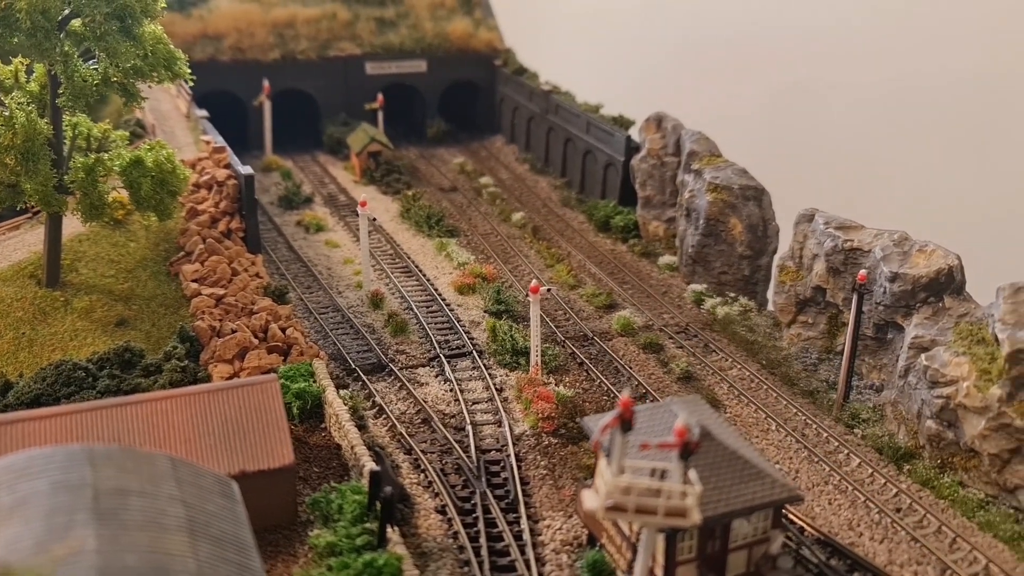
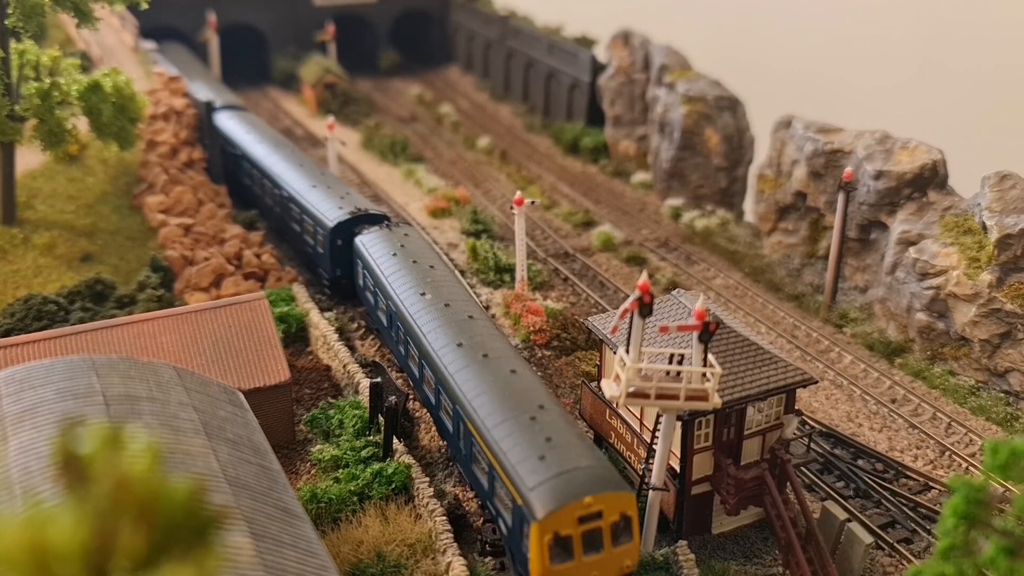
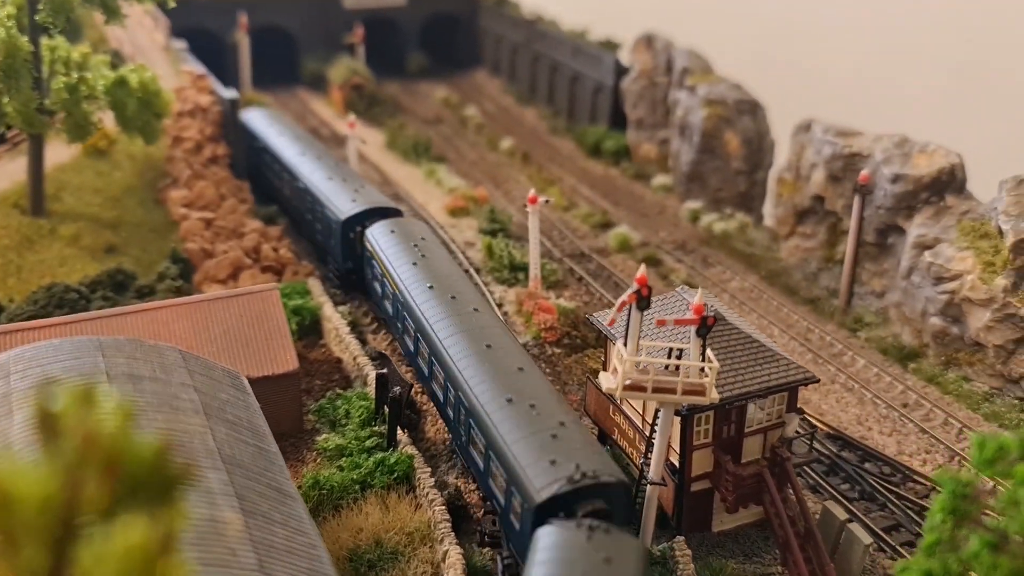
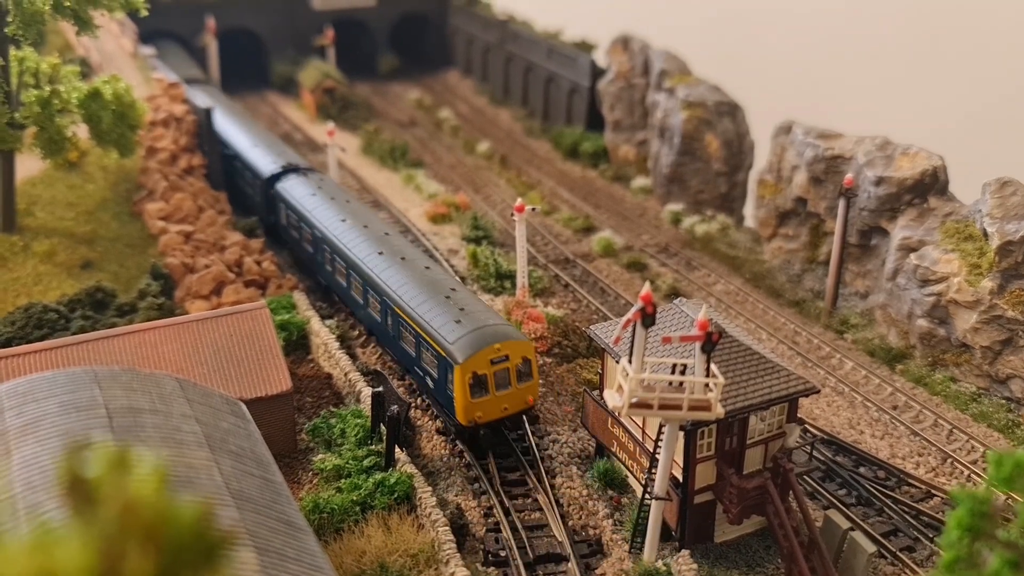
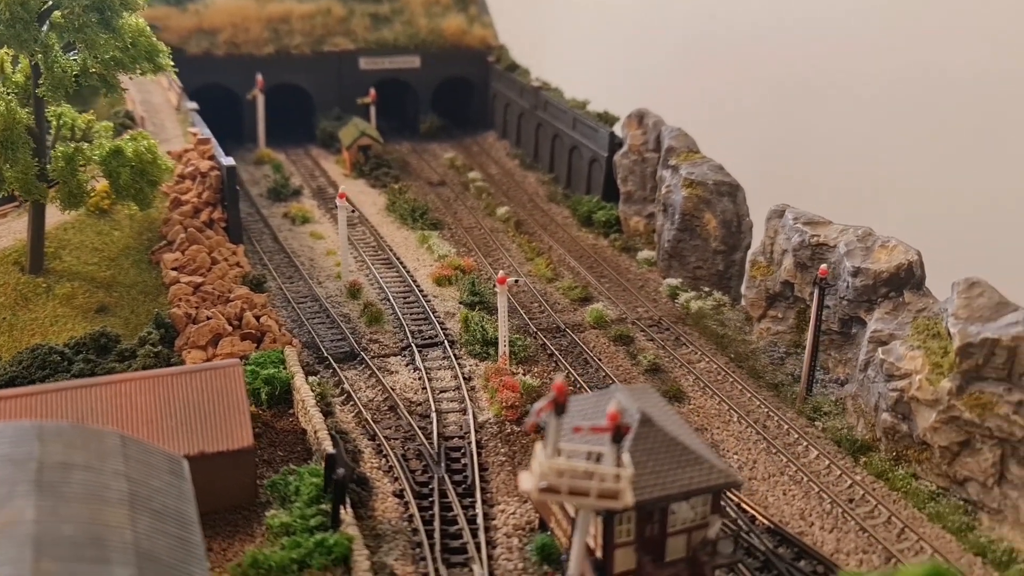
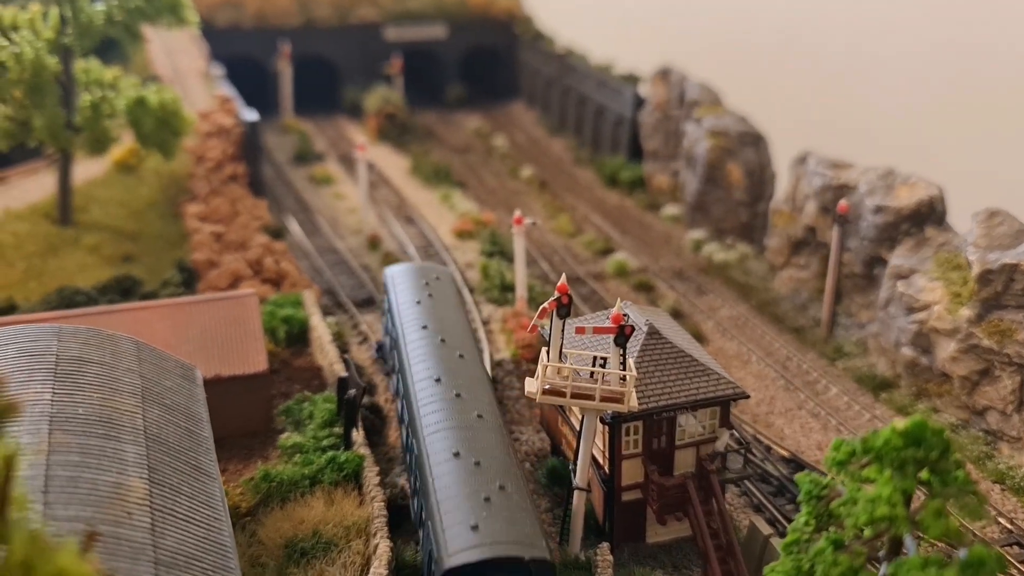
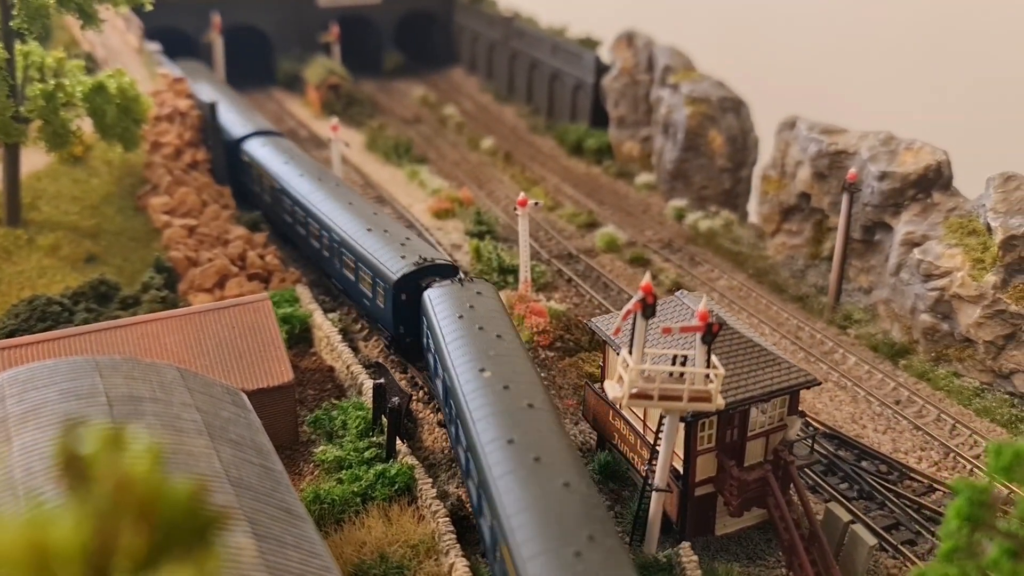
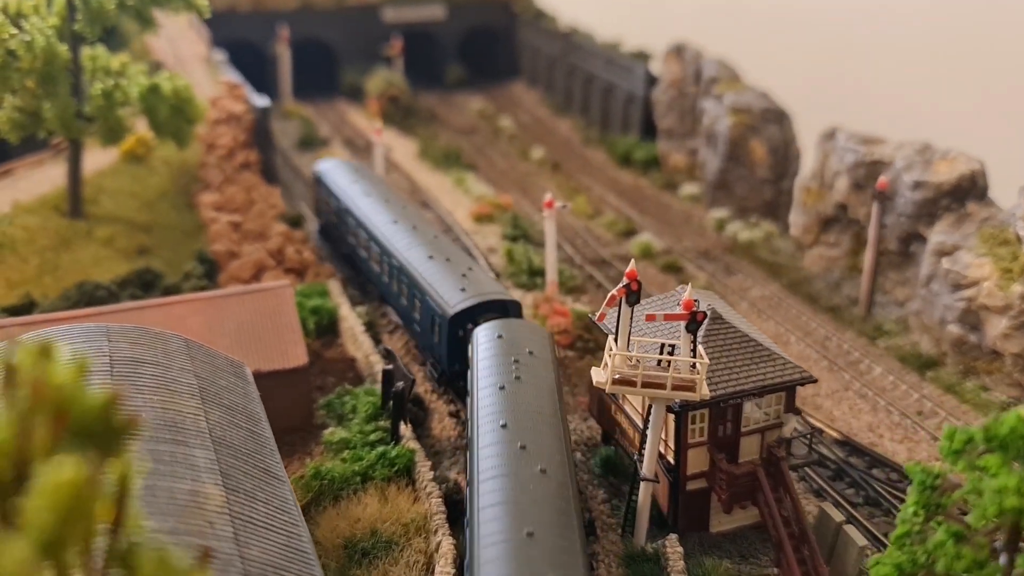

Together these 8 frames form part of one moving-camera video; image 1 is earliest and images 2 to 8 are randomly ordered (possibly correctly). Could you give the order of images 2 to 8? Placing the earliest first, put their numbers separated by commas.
5, 6, 8, 3, 7, 2, 4
